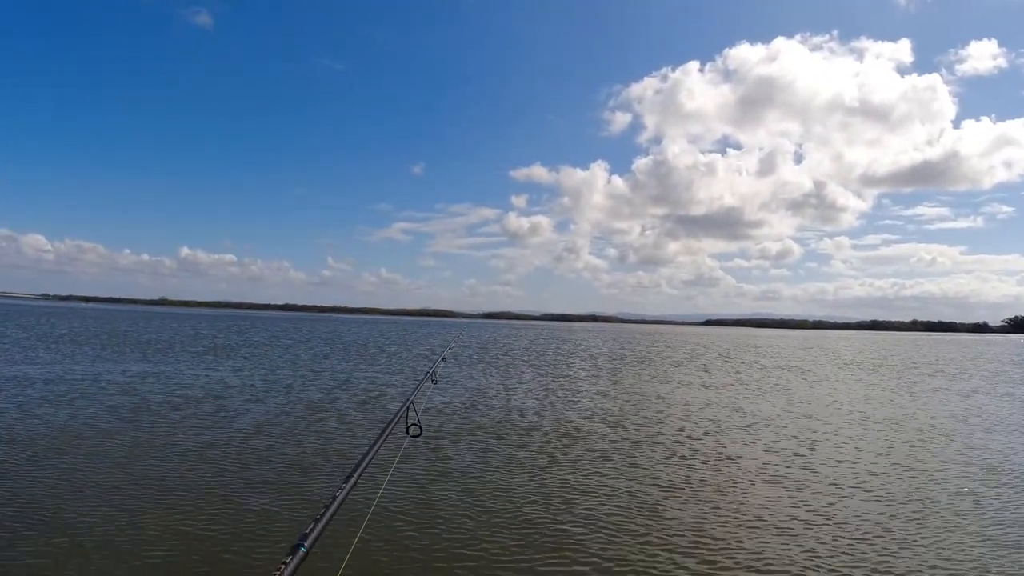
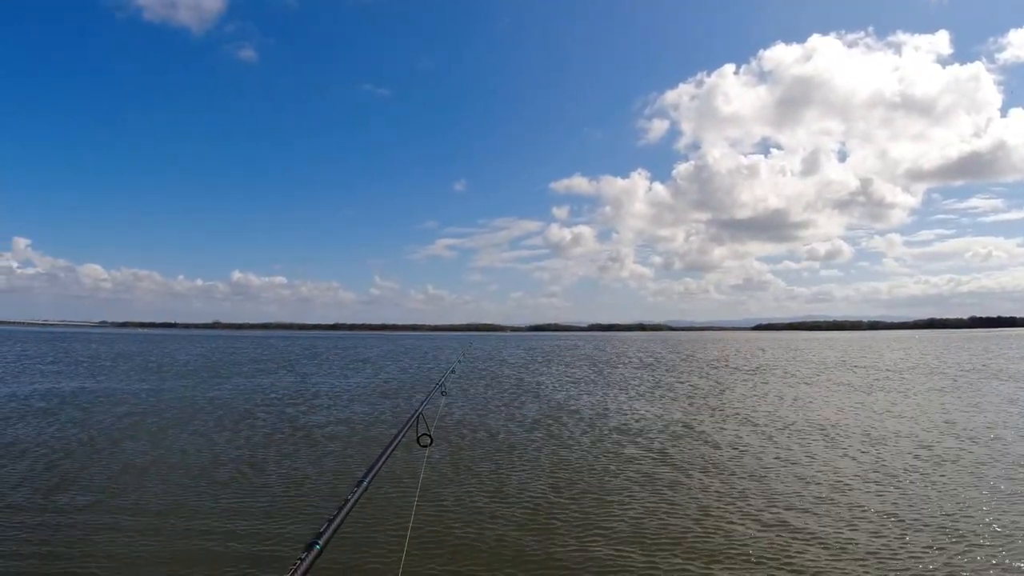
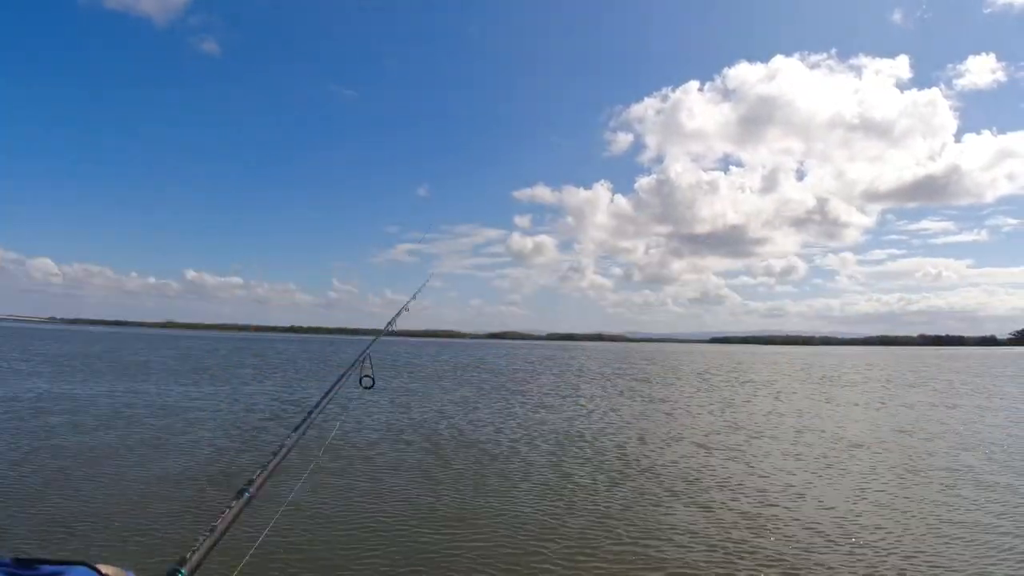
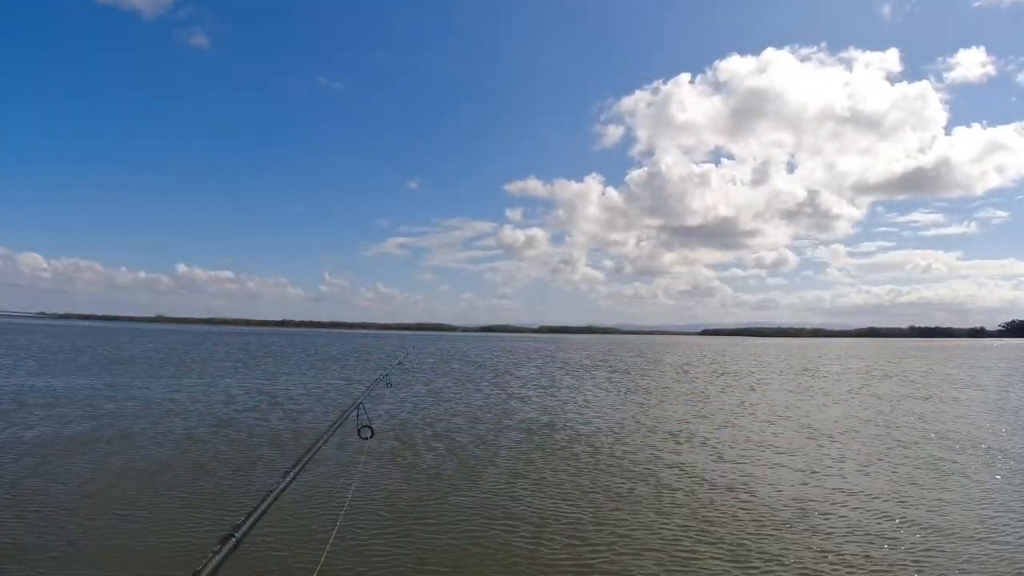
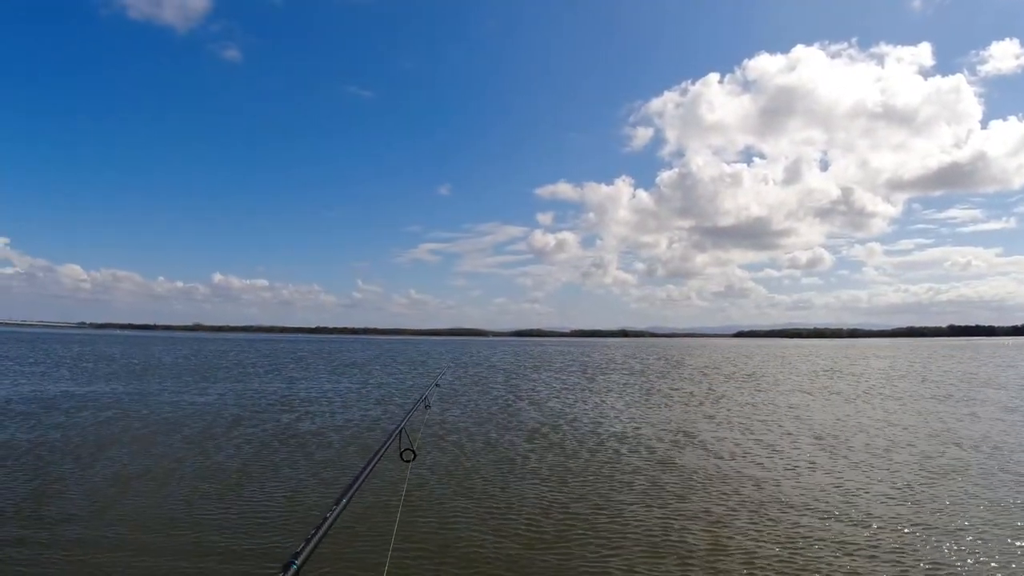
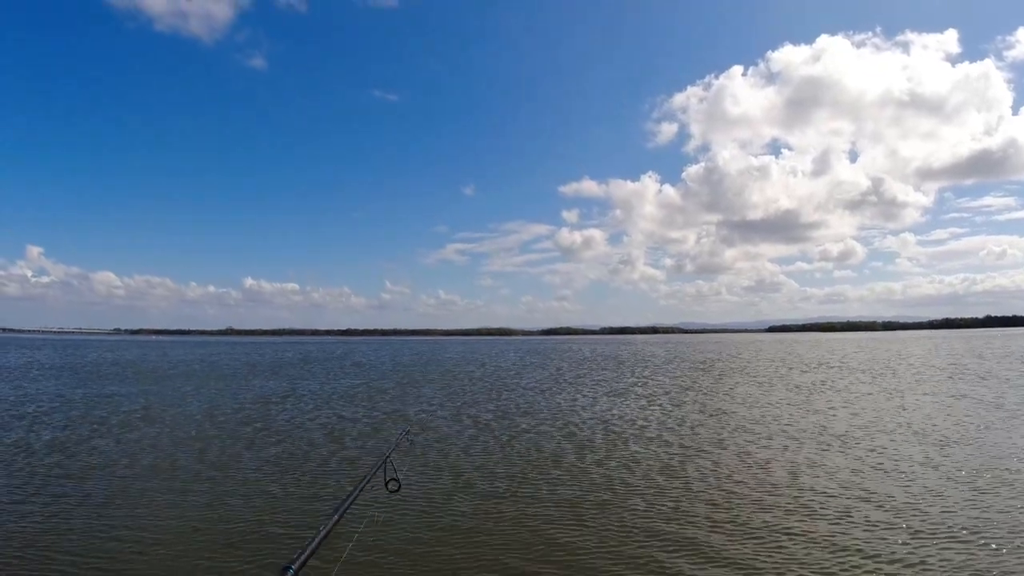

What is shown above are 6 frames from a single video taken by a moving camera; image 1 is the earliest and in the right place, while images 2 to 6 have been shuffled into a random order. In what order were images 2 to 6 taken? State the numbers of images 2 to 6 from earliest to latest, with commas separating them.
3, 4, 5, 2, 6
